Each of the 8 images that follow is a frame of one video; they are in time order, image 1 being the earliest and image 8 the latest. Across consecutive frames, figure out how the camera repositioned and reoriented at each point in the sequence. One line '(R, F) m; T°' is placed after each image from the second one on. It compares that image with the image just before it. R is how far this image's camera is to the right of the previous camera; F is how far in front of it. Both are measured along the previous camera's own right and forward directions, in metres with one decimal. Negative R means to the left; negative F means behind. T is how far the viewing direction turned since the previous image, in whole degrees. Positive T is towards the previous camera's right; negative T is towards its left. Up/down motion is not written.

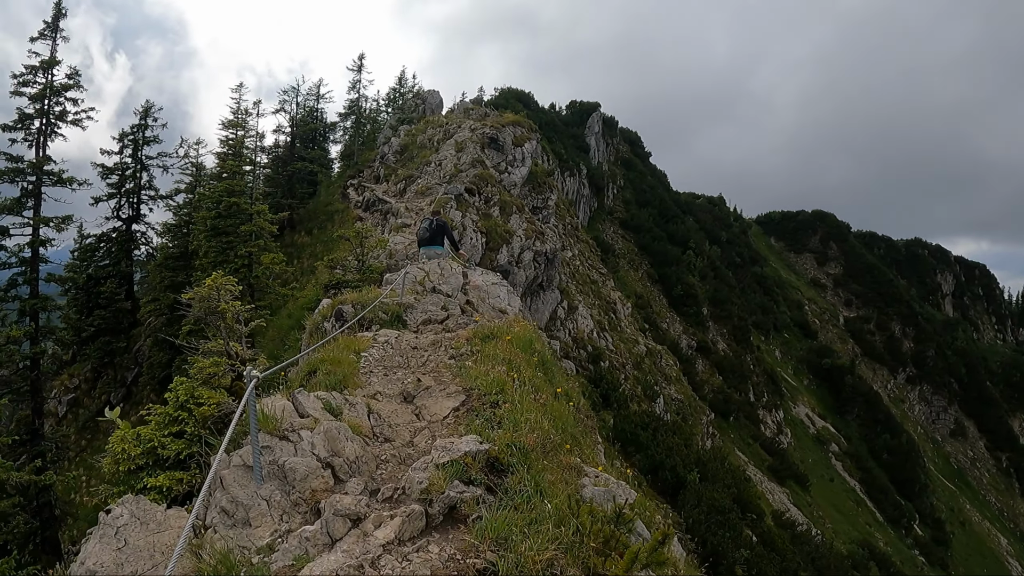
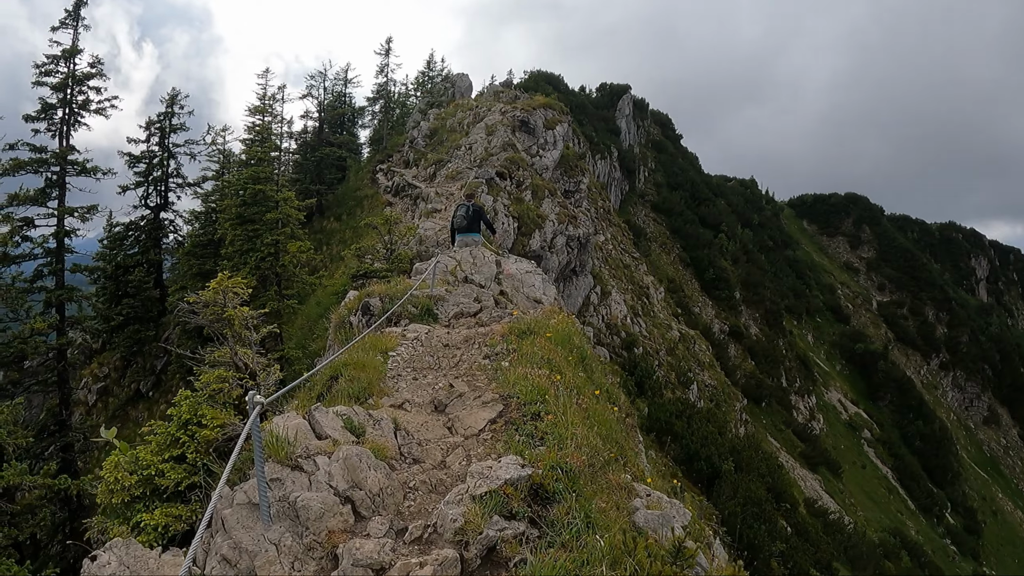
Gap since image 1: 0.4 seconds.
(-0.5, +0.5) m; -3°
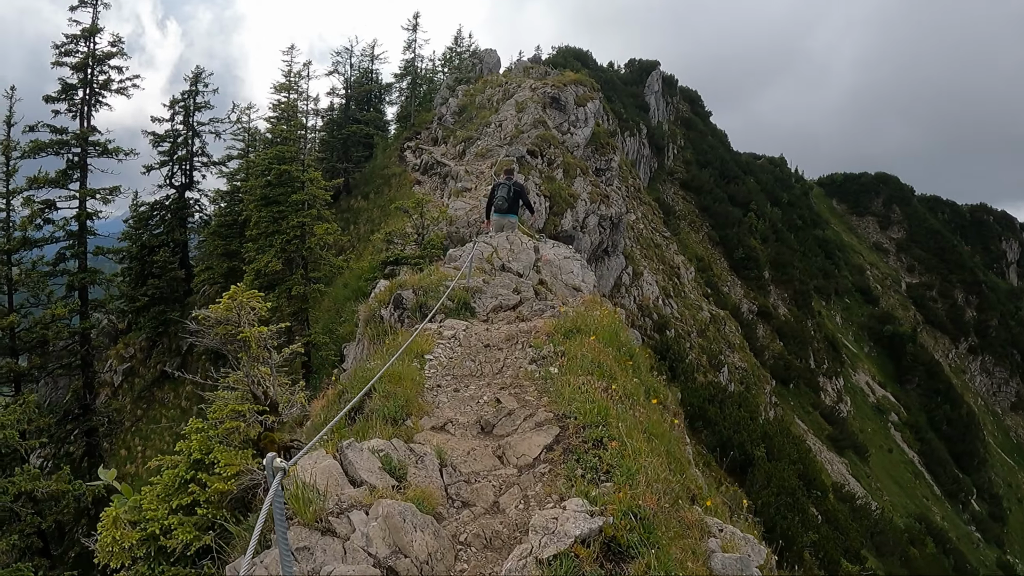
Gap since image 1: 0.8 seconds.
(-0.6, +0.3) m; -2°
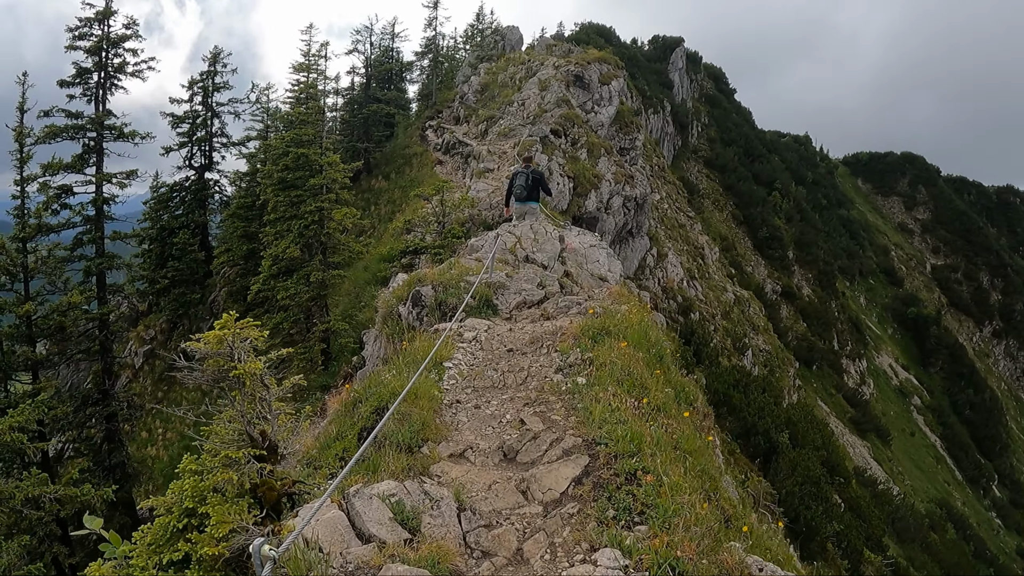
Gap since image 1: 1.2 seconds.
(-0.3, +0.2) m; -2°
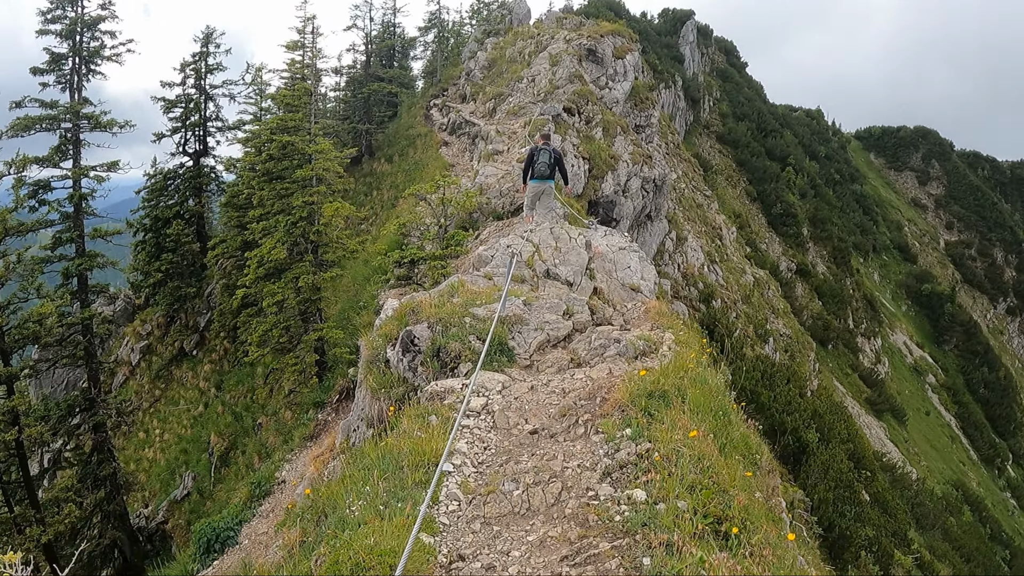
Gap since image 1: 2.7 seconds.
(-0.1, +1.7) m; -1°
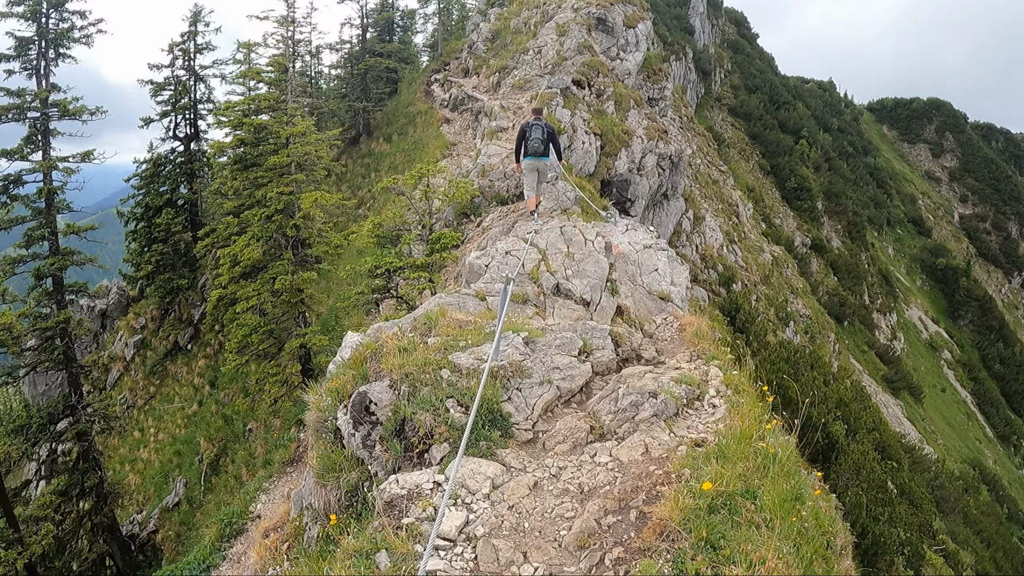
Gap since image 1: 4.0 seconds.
(+0.1, +1.6) m; -1°
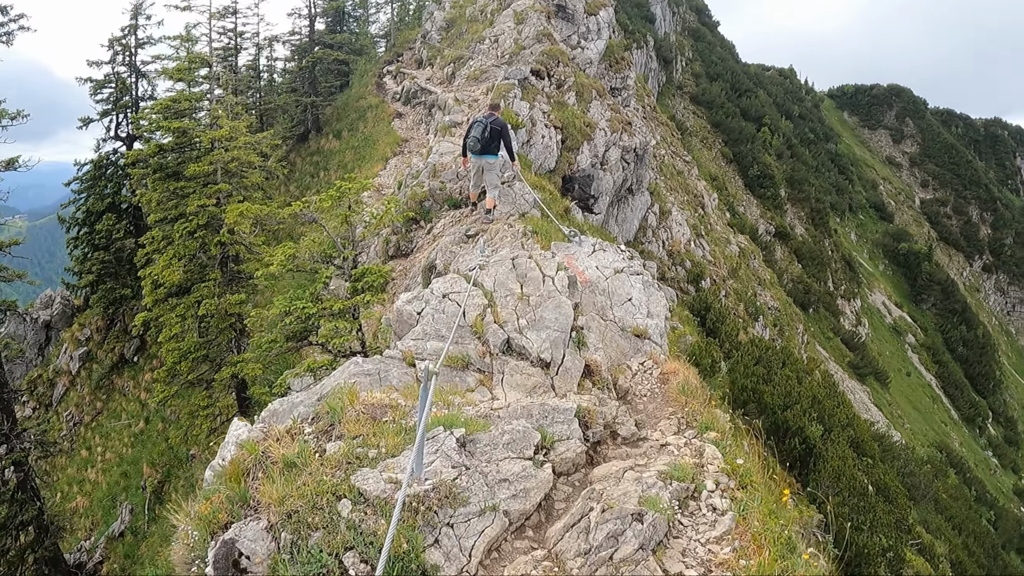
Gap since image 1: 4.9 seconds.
(+0.7, +1.5) m; +2°
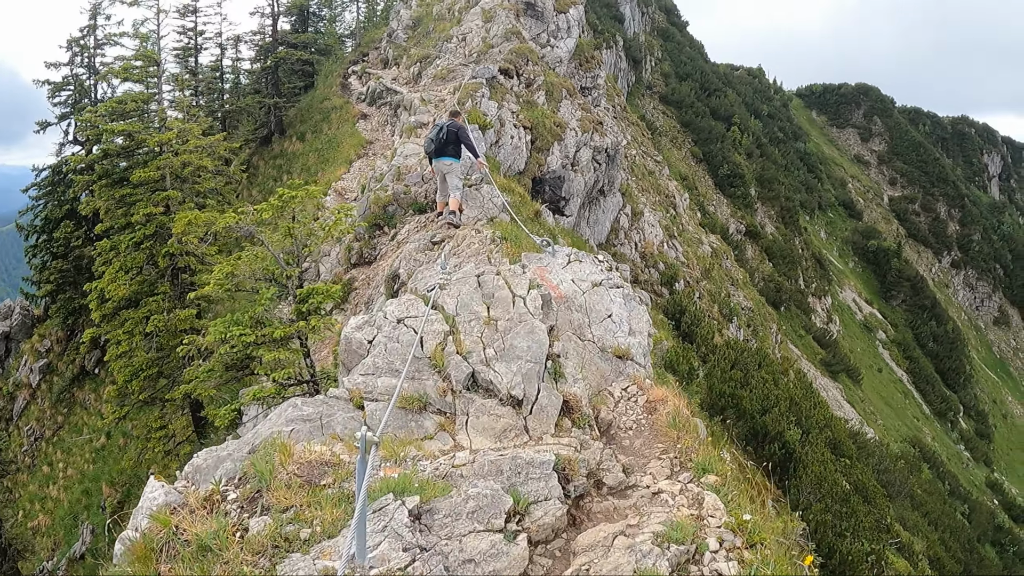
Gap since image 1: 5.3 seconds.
(+0.4, +0.7) m; +2°
